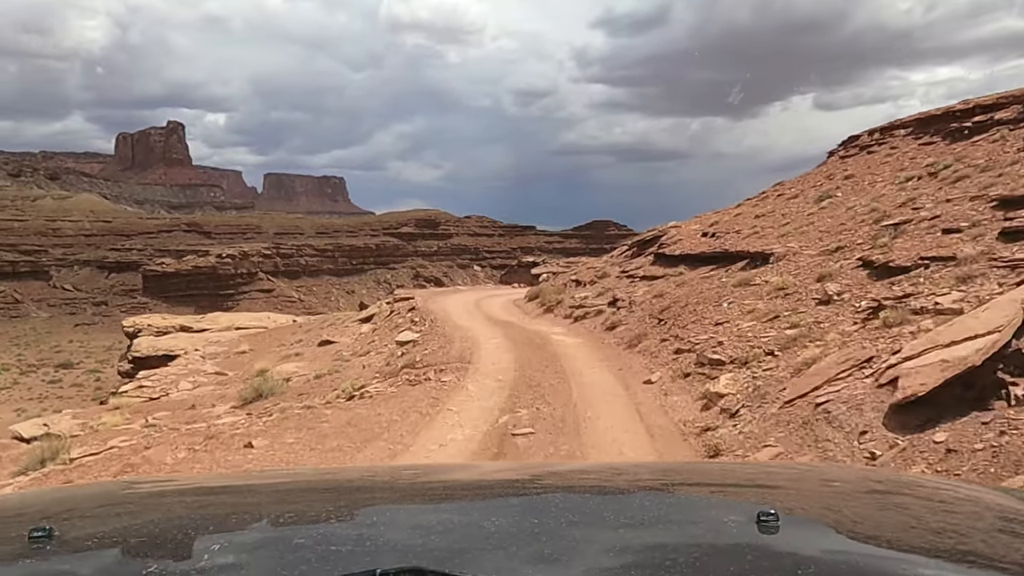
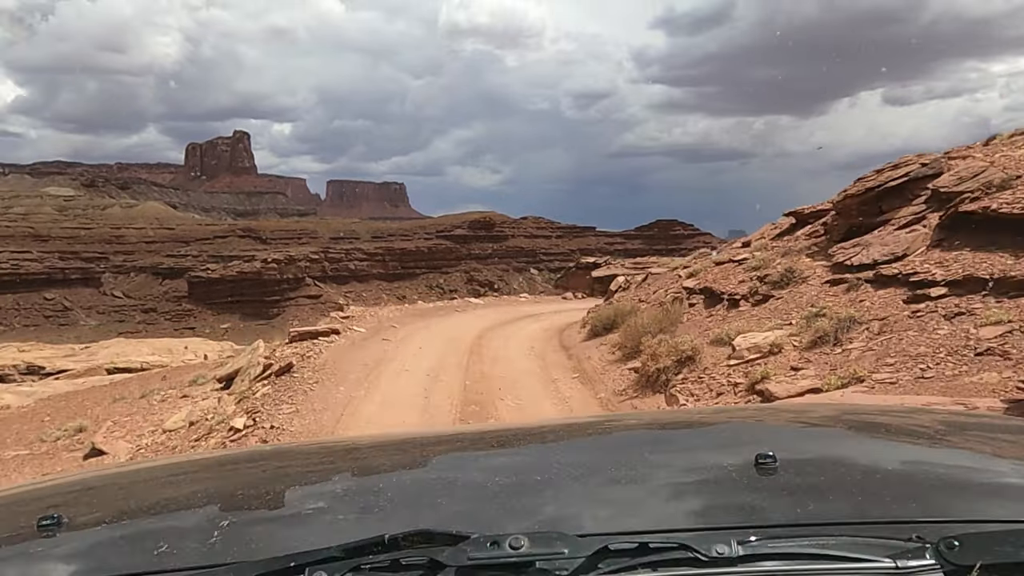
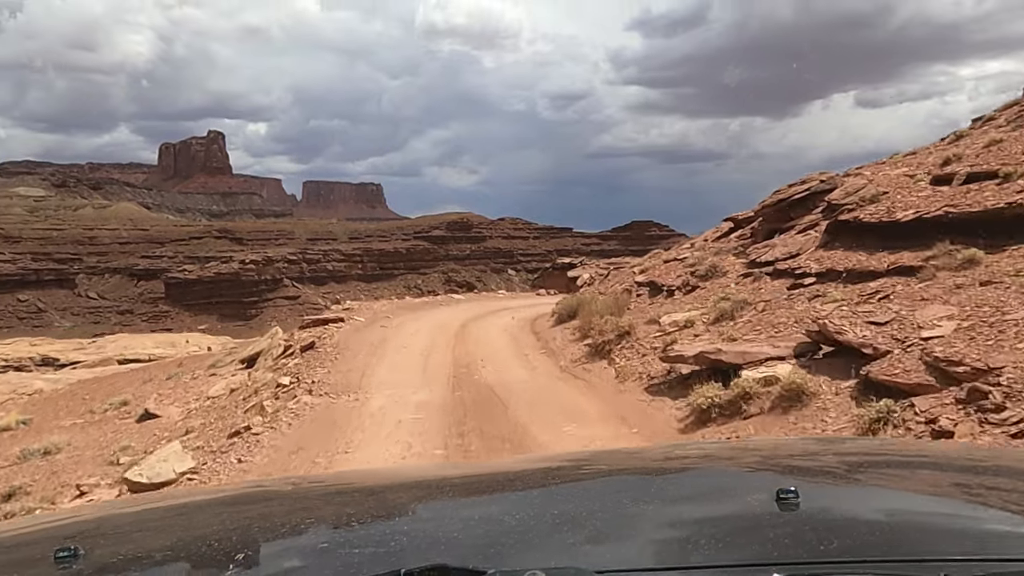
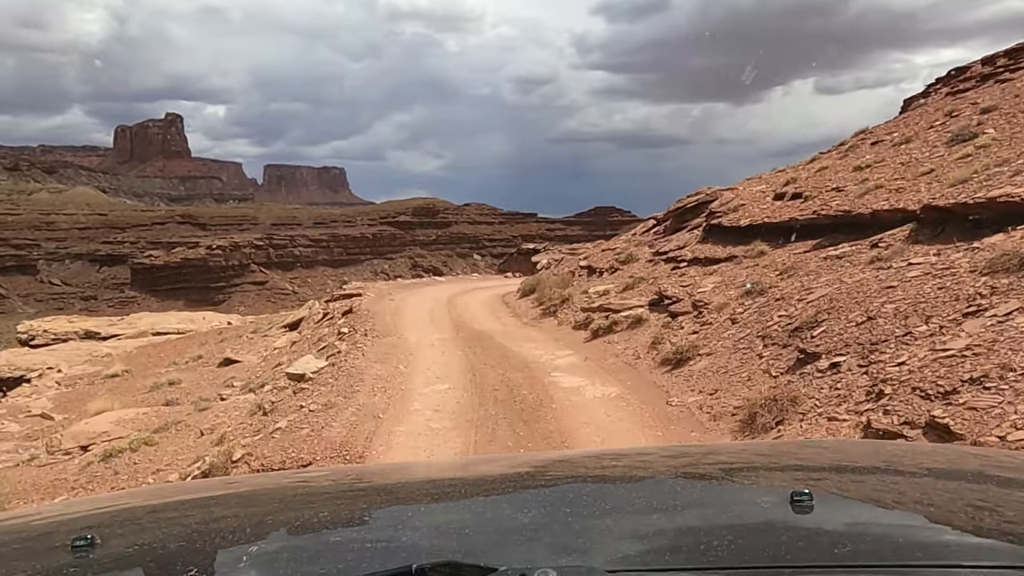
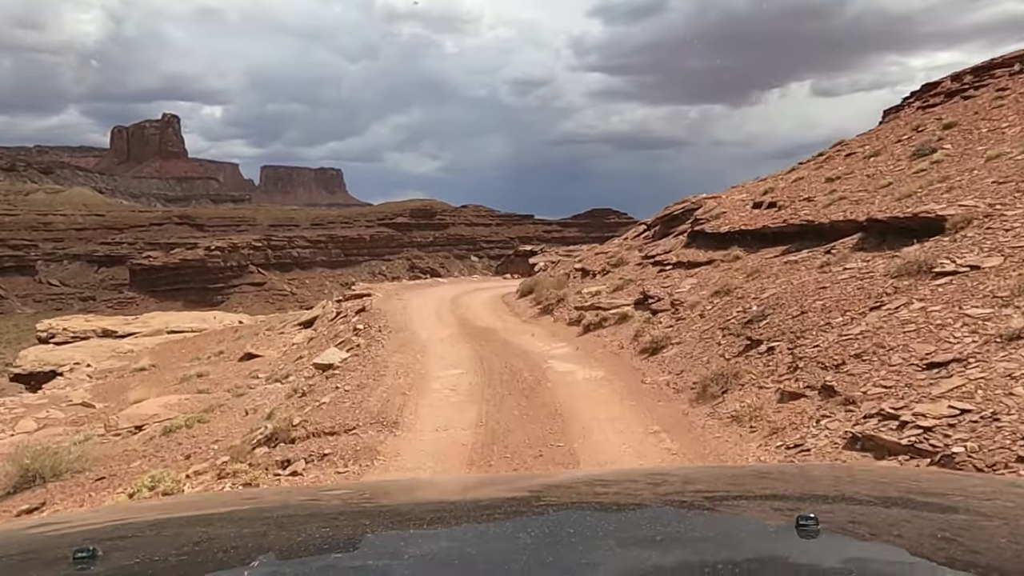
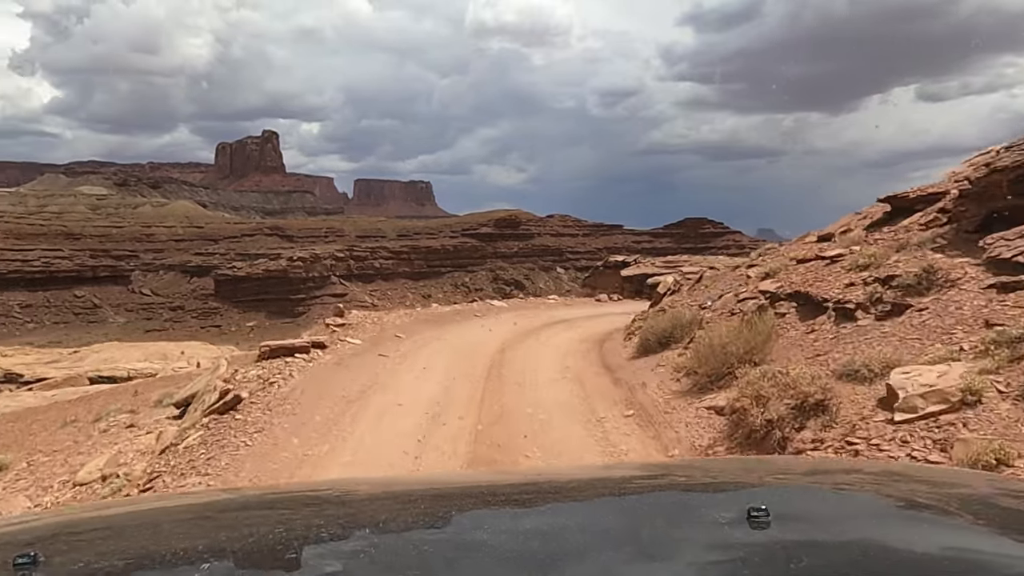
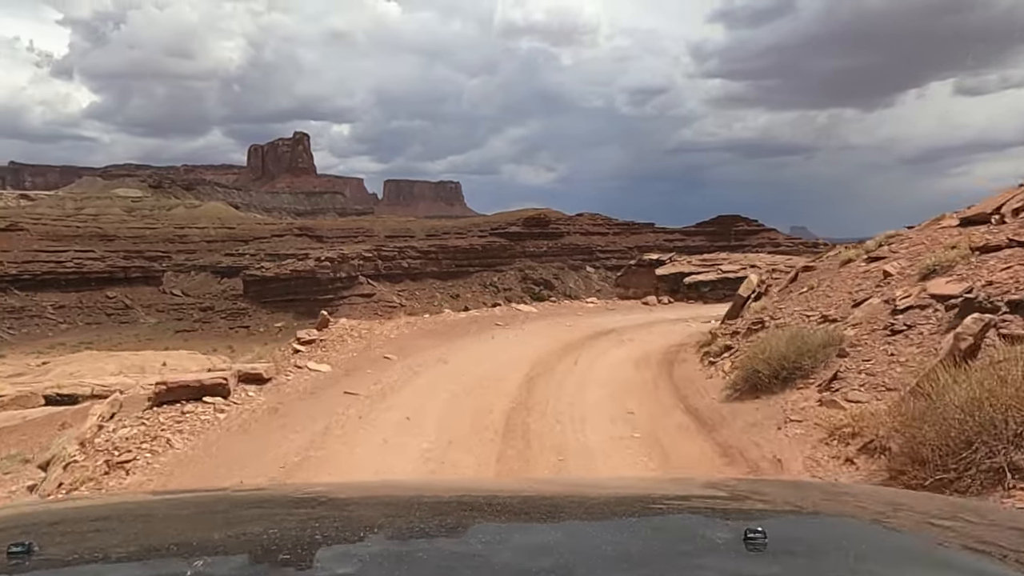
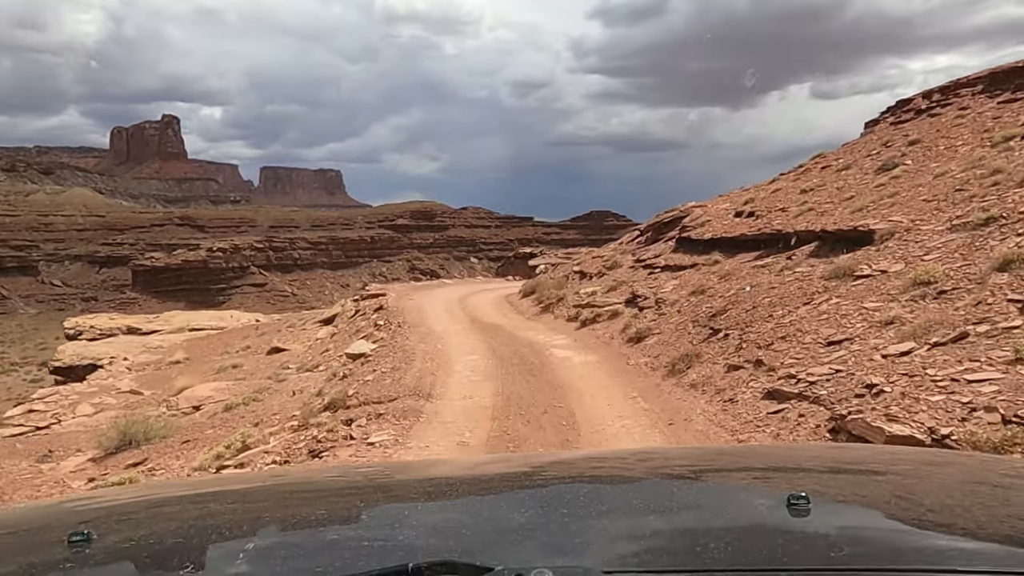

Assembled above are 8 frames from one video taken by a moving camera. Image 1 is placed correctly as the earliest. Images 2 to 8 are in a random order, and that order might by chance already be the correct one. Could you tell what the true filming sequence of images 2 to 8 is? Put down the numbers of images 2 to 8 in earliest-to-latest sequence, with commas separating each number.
8, 5, 4, 3, 2, 6, 7
